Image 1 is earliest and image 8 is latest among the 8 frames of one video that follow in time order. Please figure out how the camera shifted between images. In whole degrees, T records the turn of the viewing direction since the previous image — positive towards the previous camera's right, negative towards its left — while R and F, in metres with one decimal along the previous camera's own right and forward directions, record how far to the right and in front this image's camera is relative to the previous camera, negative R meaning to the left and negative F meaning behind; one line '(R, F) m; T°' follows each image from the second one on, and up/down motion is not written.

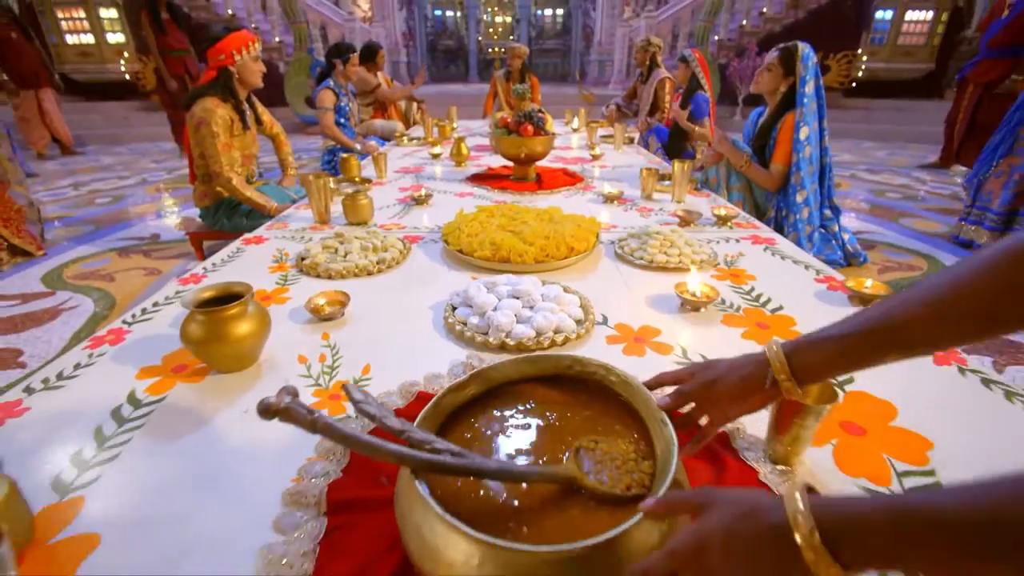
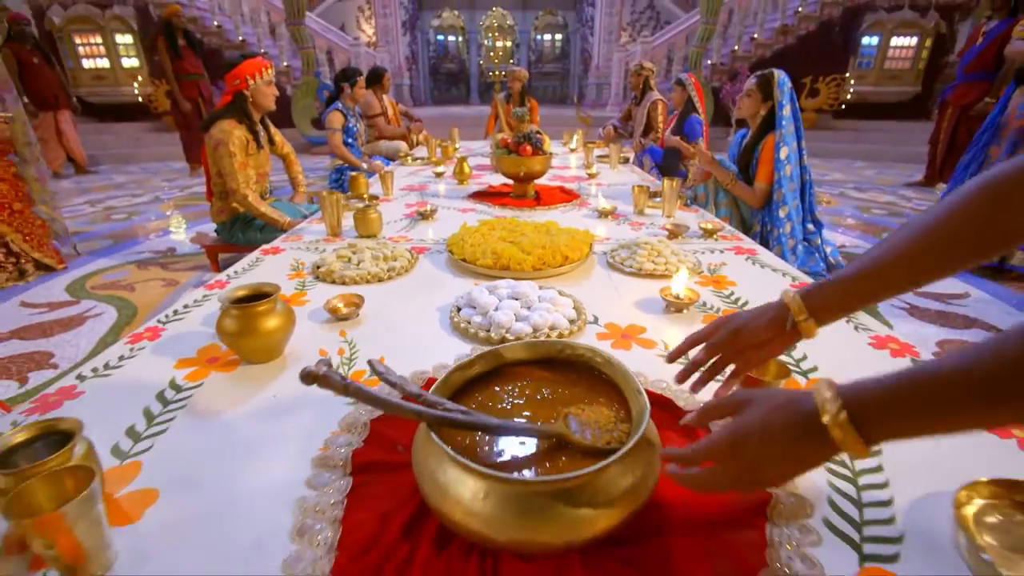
(0.0, -0.1) m; 0°
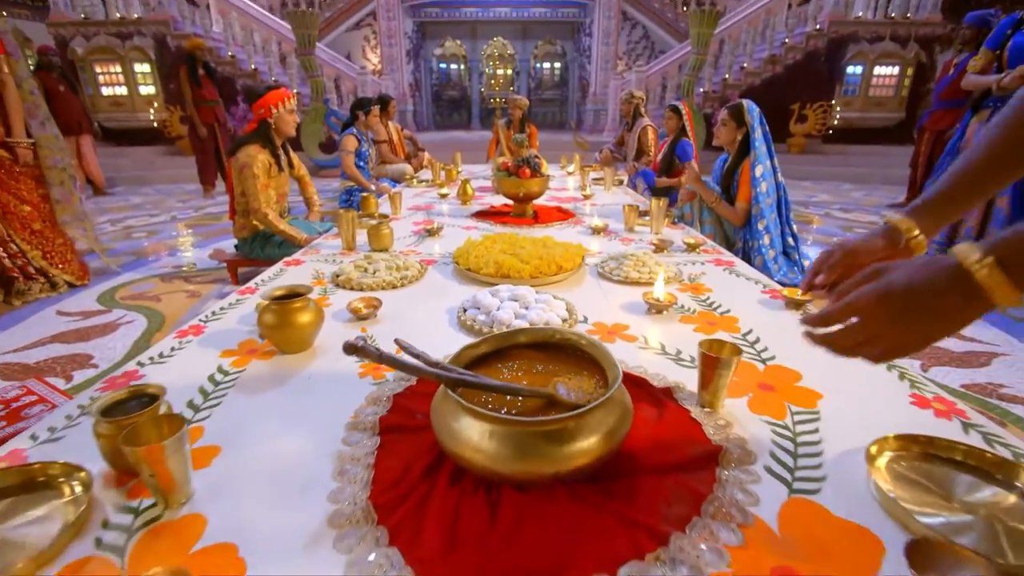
(0.0, -0.2) m; 0°
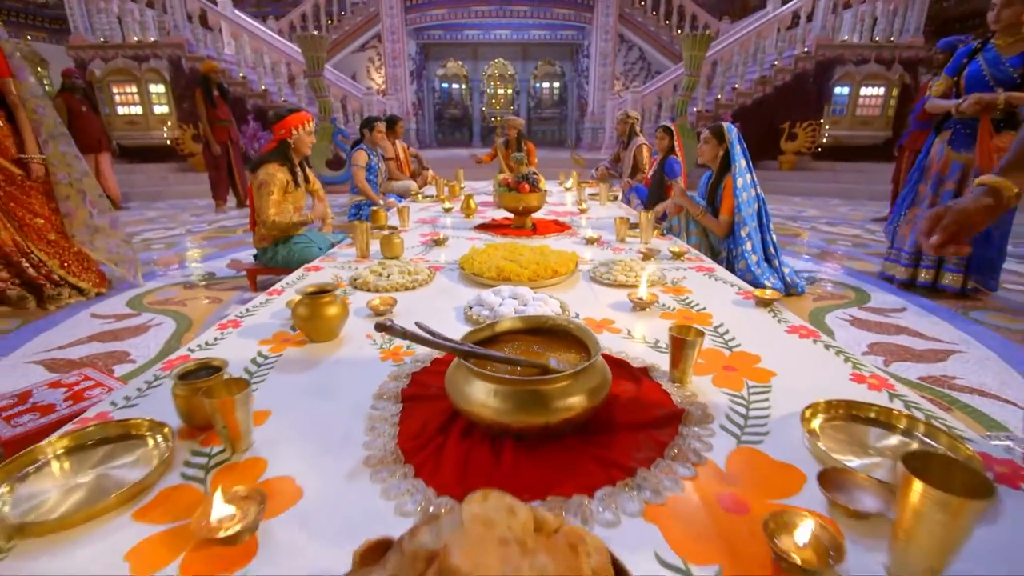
(0.0, -0.2) m; 0°
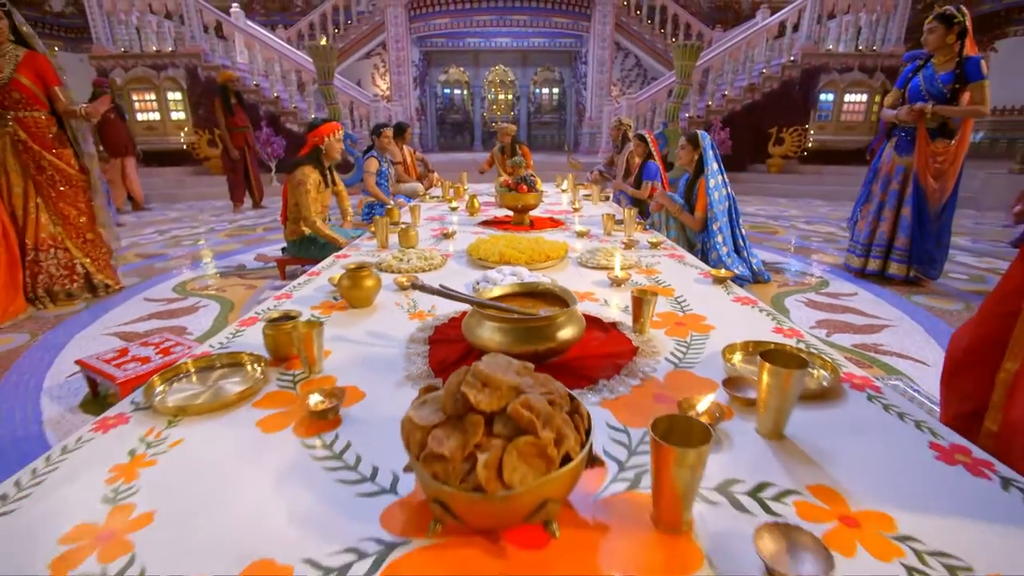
(0.0, -0.4) m; 0°
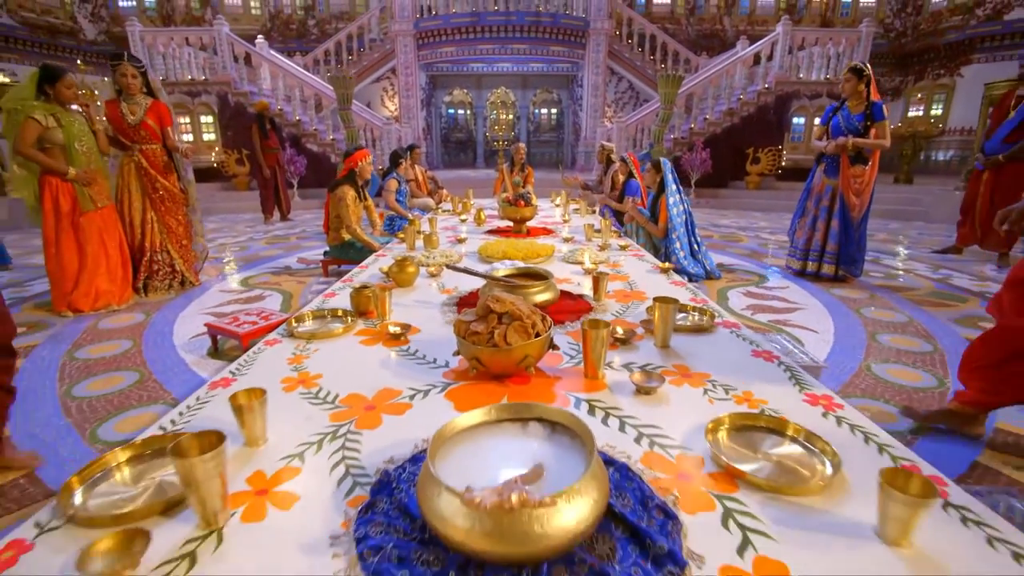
(0.0, -0.9) m; 0°
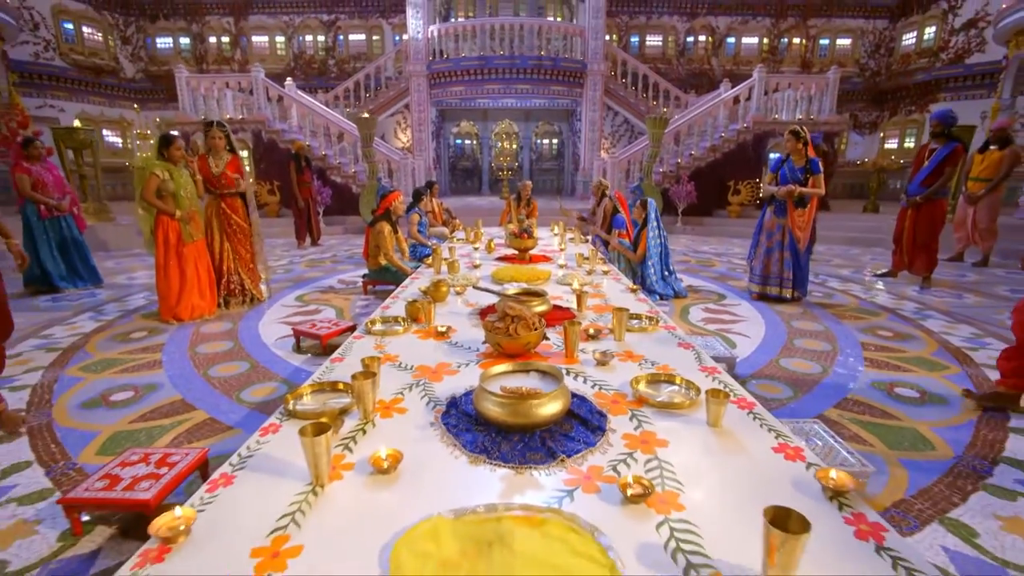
(0.0, -1.0) m; 0°
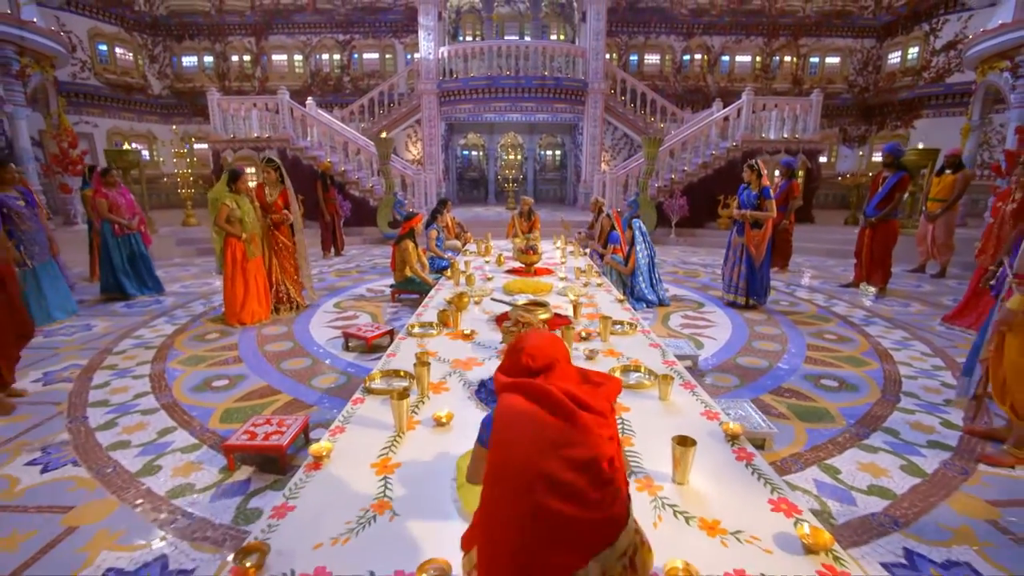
(-0.1, -0.9) m; 0°
